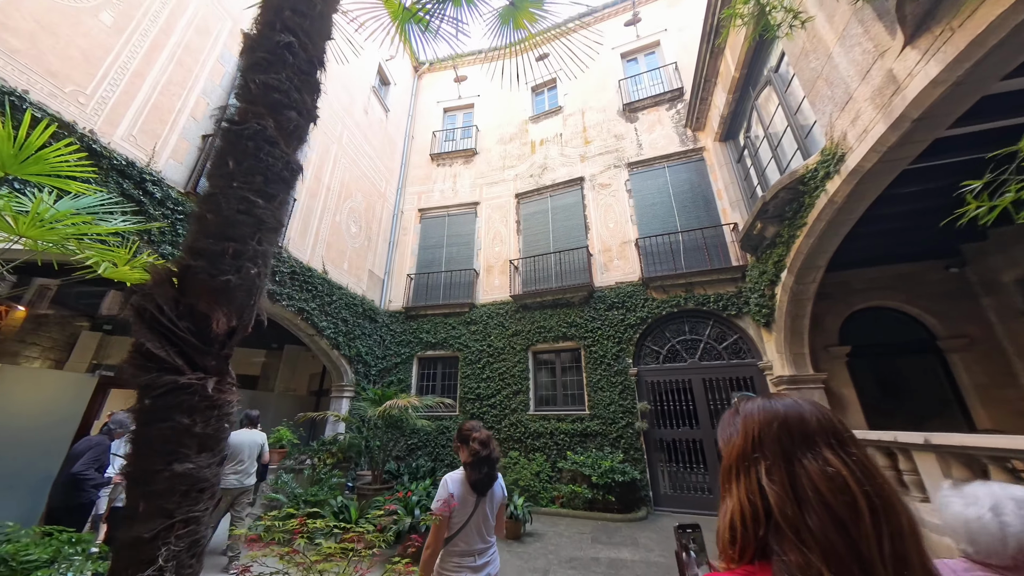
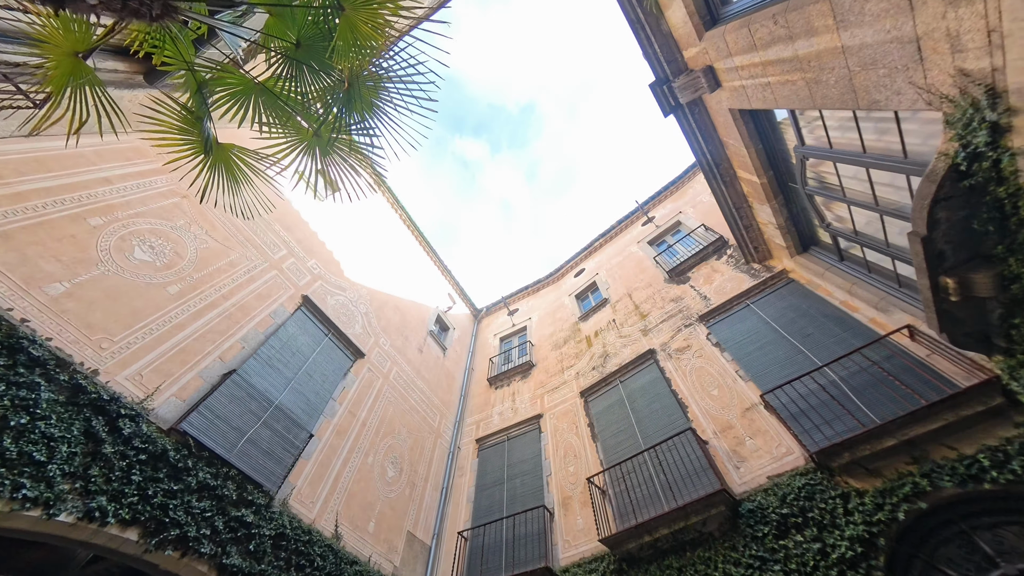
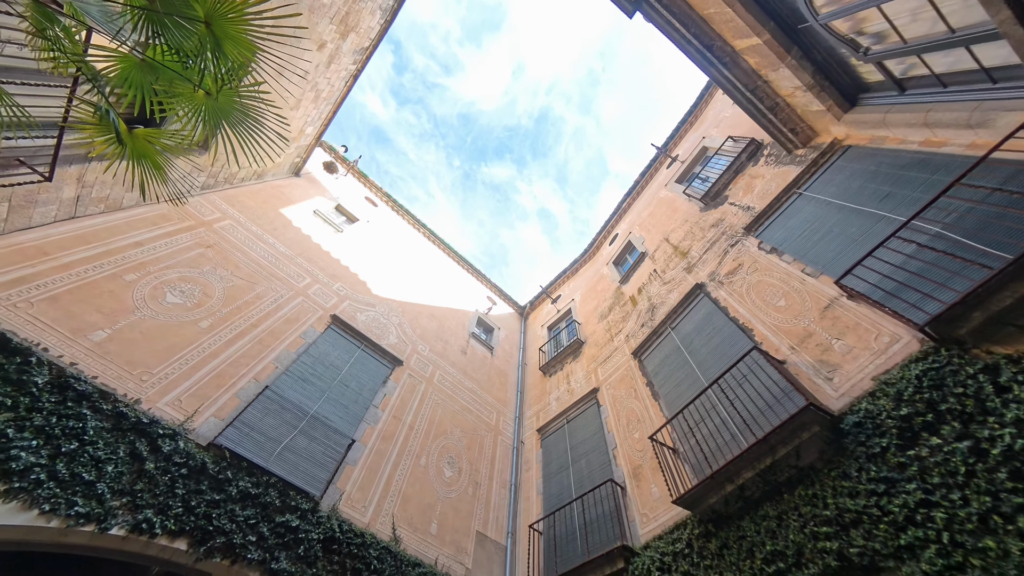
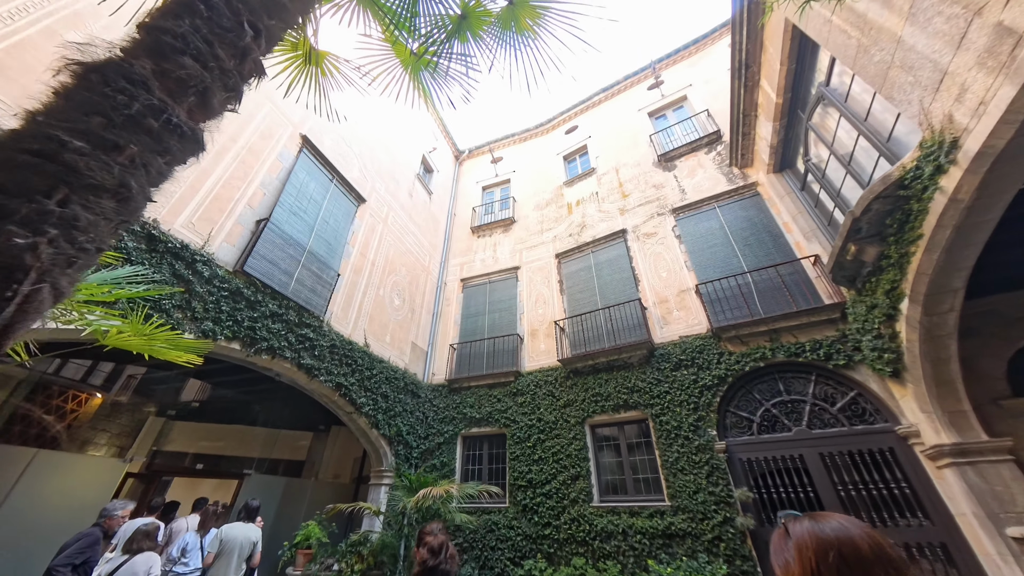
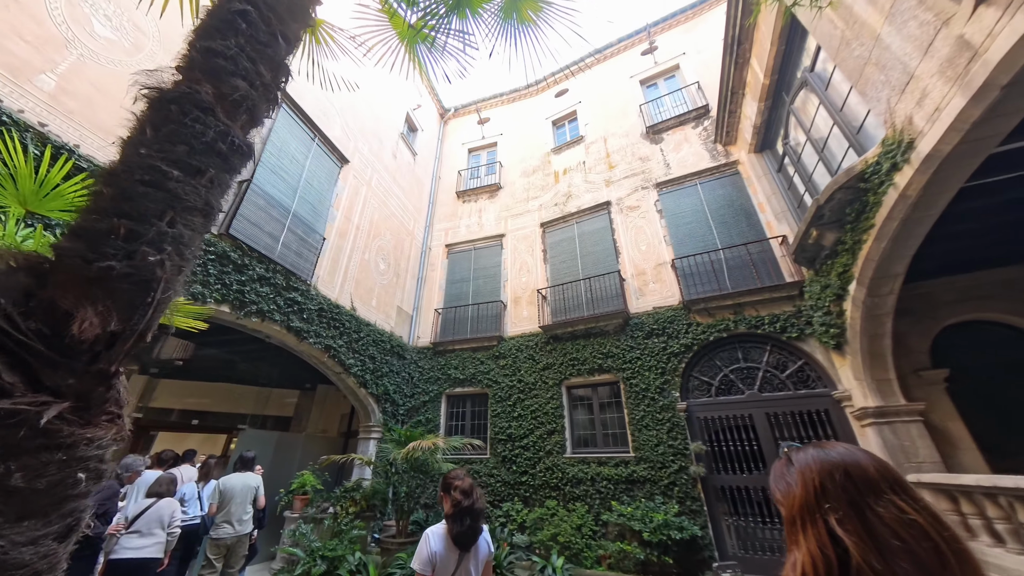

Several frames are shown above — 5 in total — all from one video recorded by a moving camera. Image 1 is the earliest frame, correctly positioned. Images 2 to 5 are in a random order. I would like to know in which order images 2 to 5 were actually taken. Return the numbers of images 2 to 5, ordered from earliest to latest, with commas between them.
5, 4, 2, 3
